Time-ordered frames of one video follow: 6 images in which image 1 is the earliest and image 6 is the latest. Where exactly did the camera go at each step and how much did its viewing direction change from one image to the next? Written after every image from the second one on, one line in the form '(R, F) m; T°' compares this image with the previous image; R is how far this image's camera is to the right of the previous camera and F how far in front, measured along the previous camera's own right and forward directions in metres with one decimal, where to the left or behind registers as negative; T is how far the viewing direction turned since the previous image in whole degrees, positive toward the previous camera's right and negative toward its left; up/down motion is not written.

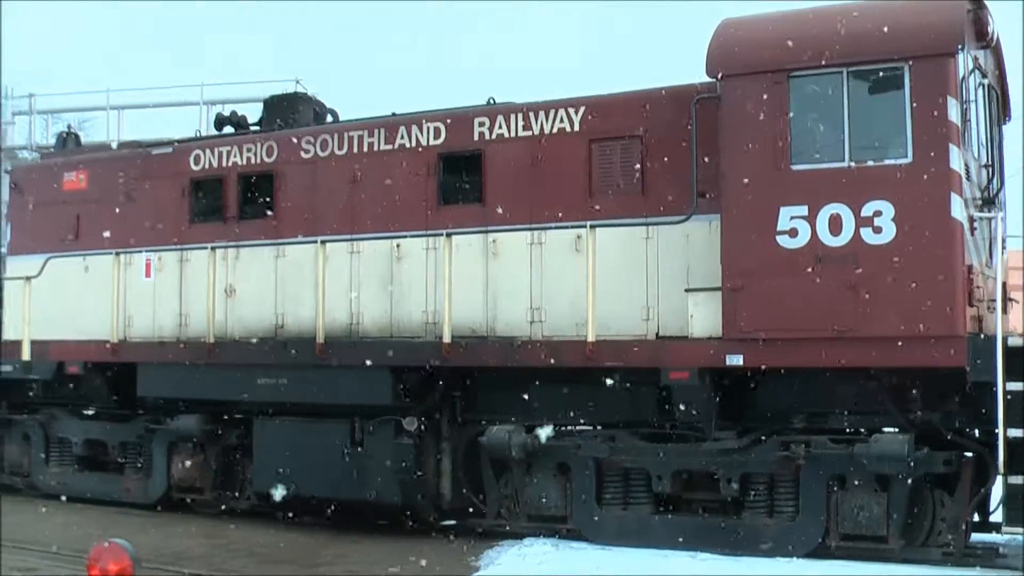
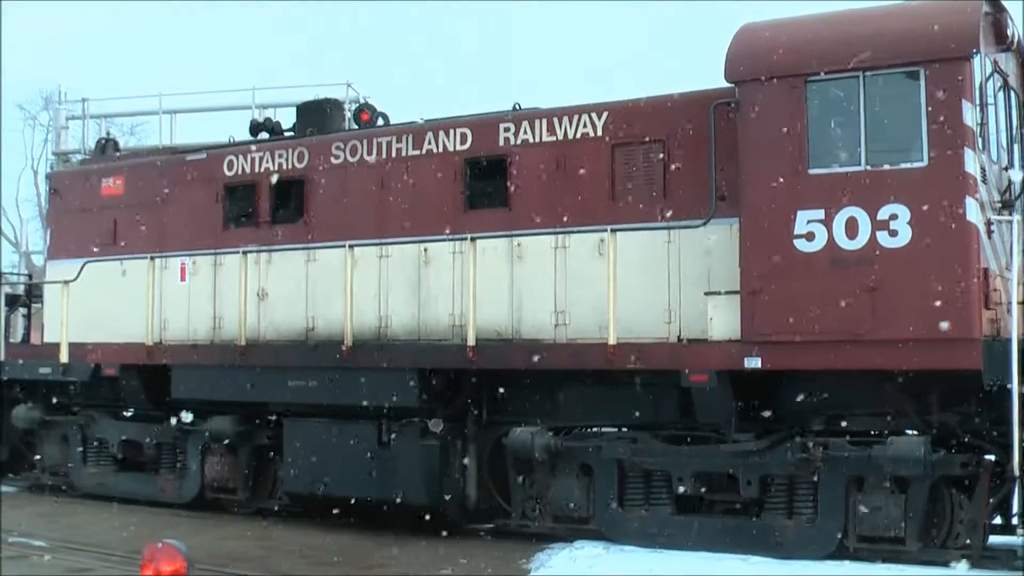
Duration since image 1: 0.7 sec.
(+0.1, -0.1) m; -2°
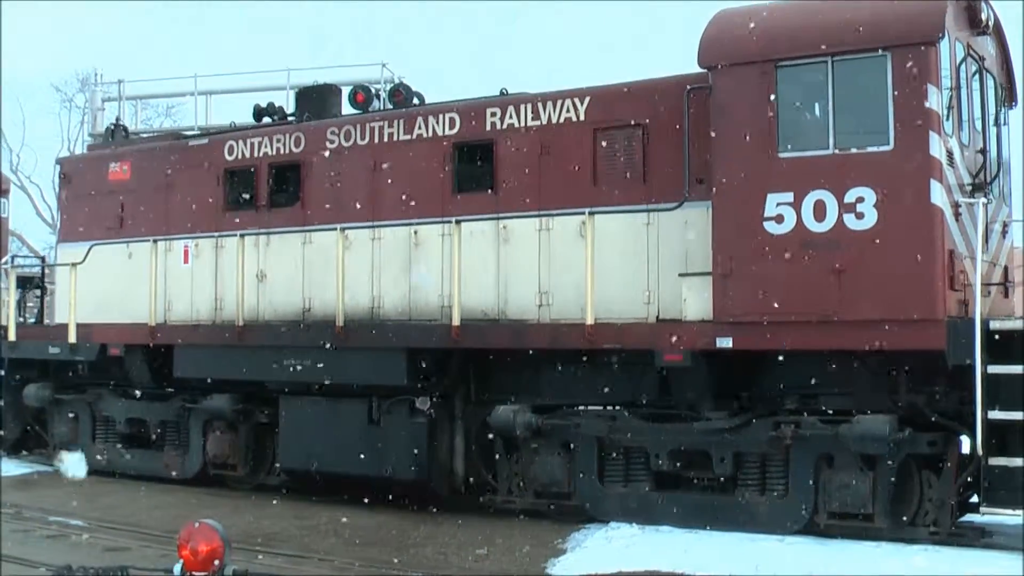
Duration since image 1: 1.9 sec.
(+0.3, -0.2) m; -2°
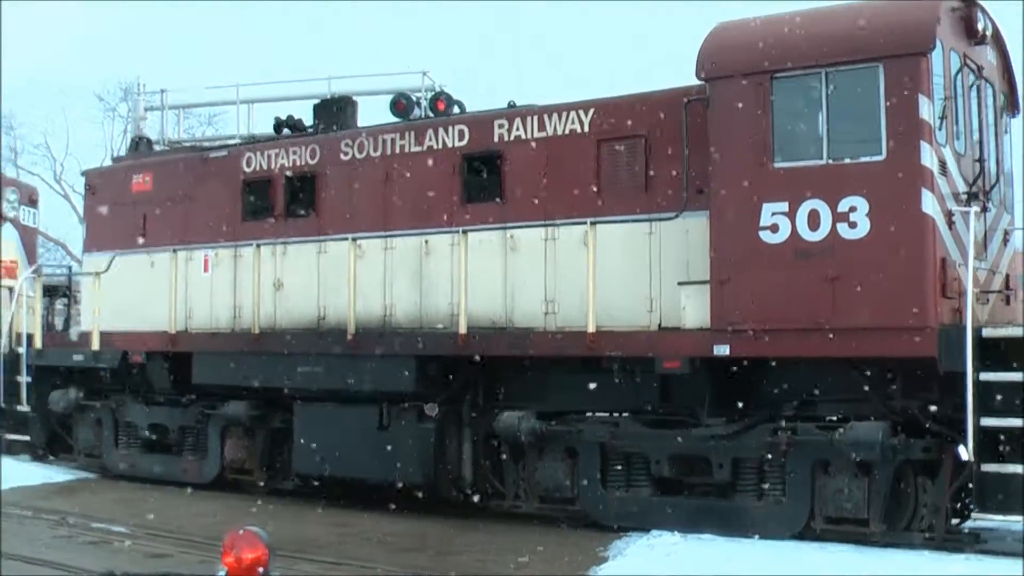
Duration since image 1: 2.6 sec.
(+0.2, -0.2) m; -2°
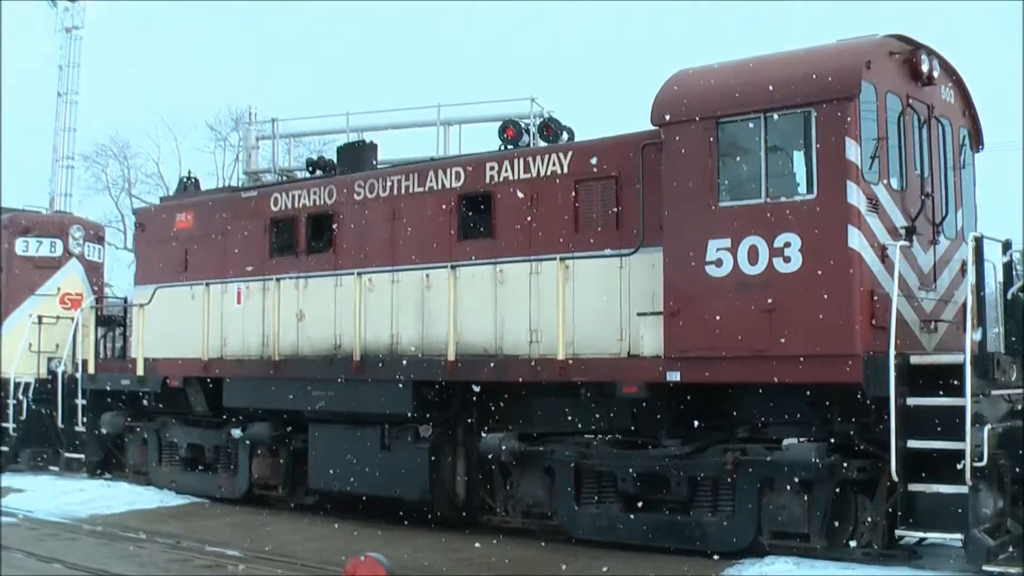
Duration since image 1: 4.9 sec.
(+0.9, -0.6) m; -5°
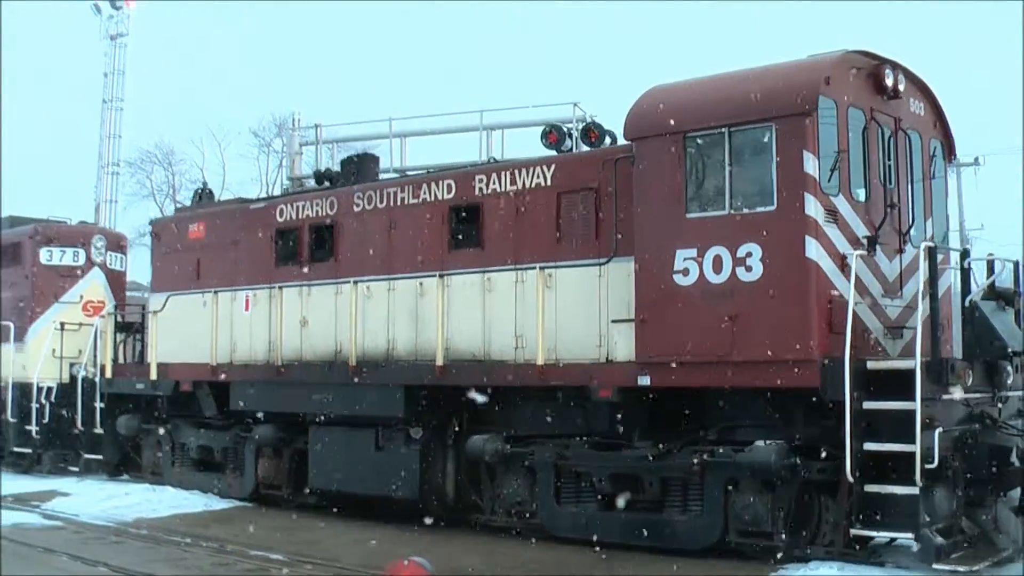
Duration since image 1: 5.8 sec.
(+0.4, -0.3) m; -2°
